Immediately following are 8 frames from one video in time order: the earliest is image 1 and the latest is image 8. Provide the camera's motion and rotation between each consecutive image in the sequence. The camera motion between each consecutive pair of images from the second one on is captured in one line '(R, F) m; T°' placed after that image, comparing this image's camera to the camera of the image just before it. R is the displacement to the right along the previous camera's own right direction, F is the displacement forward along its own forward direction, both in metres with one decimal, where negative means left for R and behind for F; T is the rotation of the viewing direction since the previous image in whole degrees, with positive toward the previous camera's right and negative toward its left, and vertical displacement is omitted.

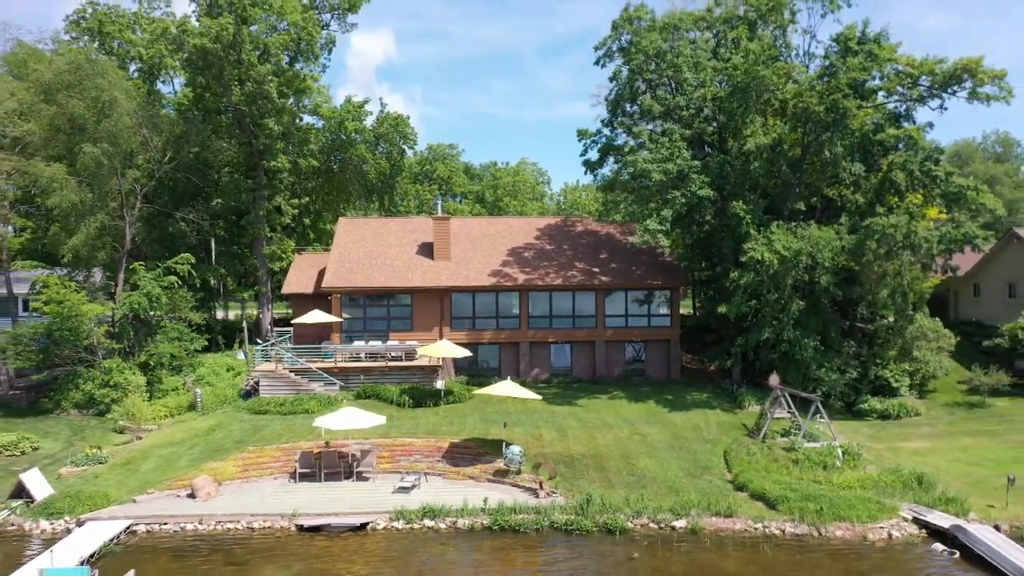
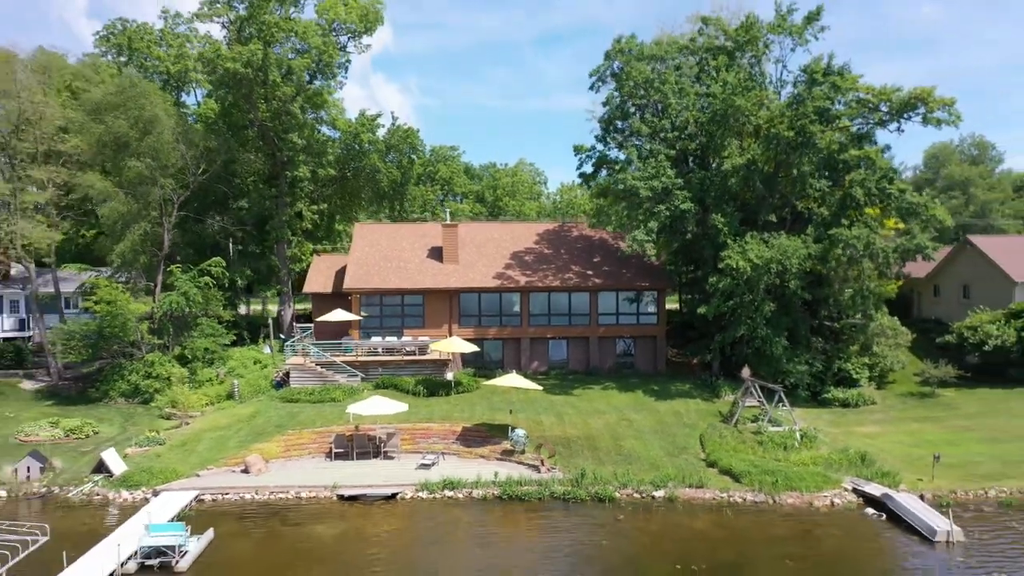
(-0.3, -3.1) m; 0°
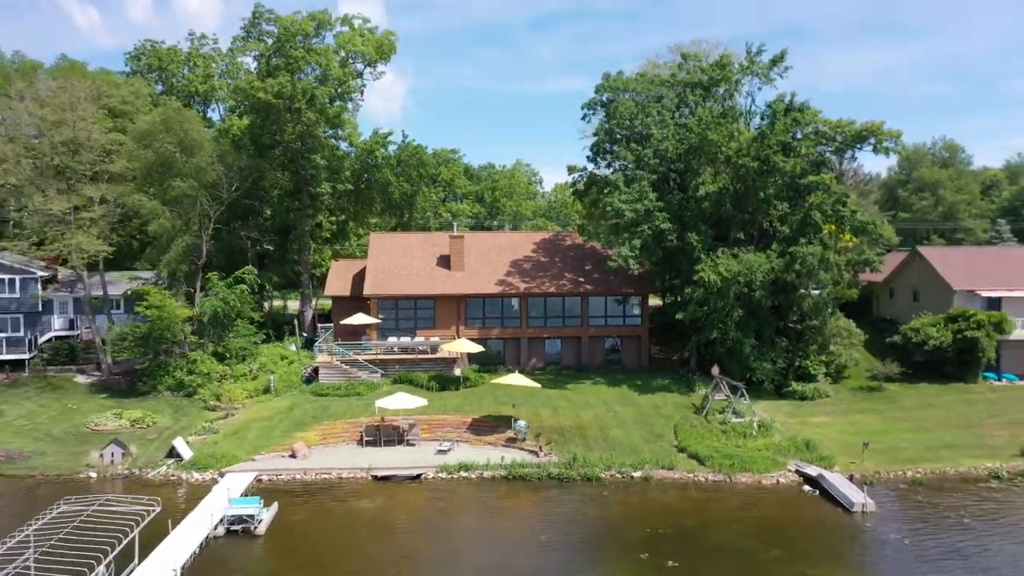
(-0.3, -4.0) m; 0°
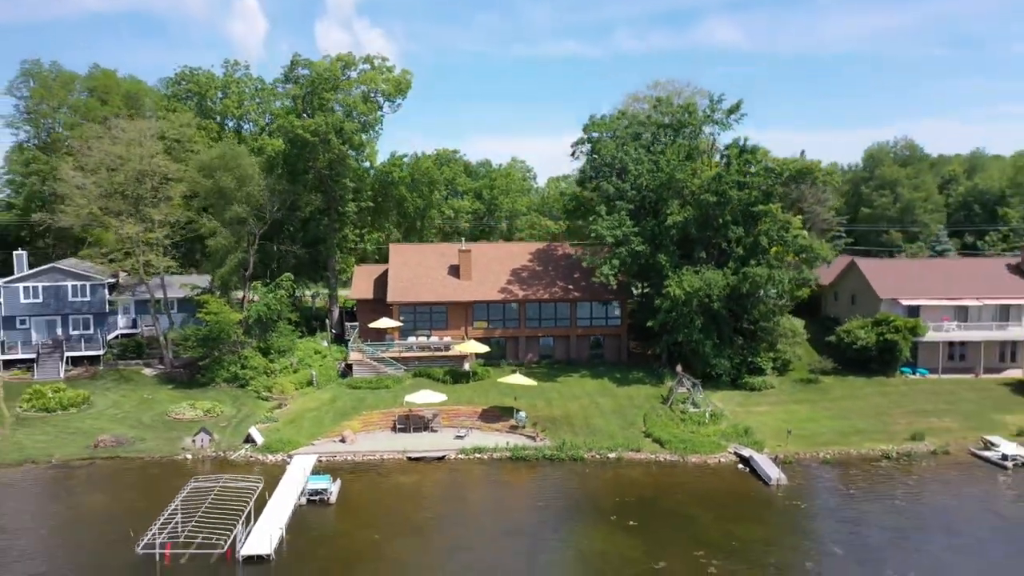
(-0.4, -6.6) m; +1°
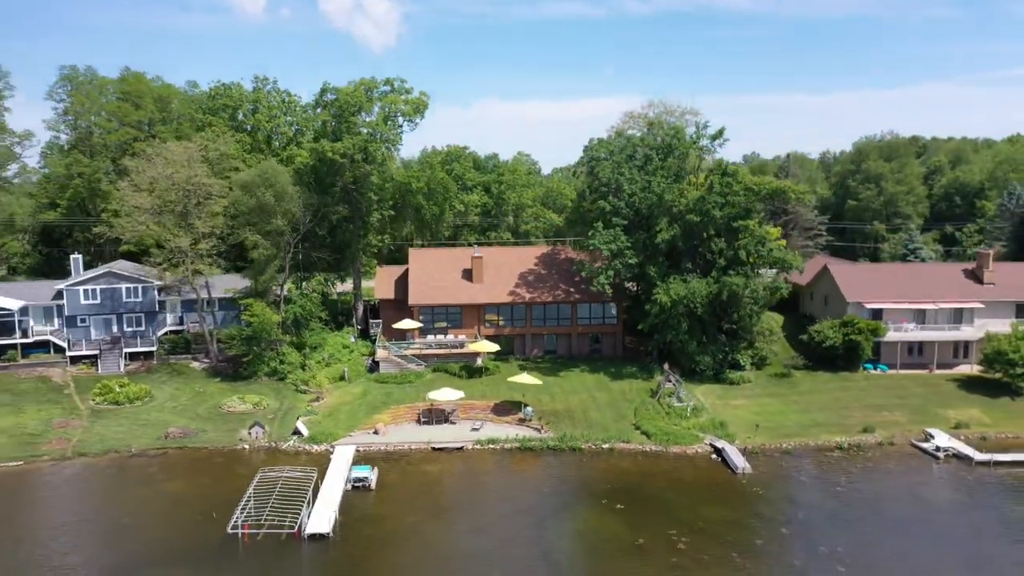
(-0.2, -5.0) m; 0°
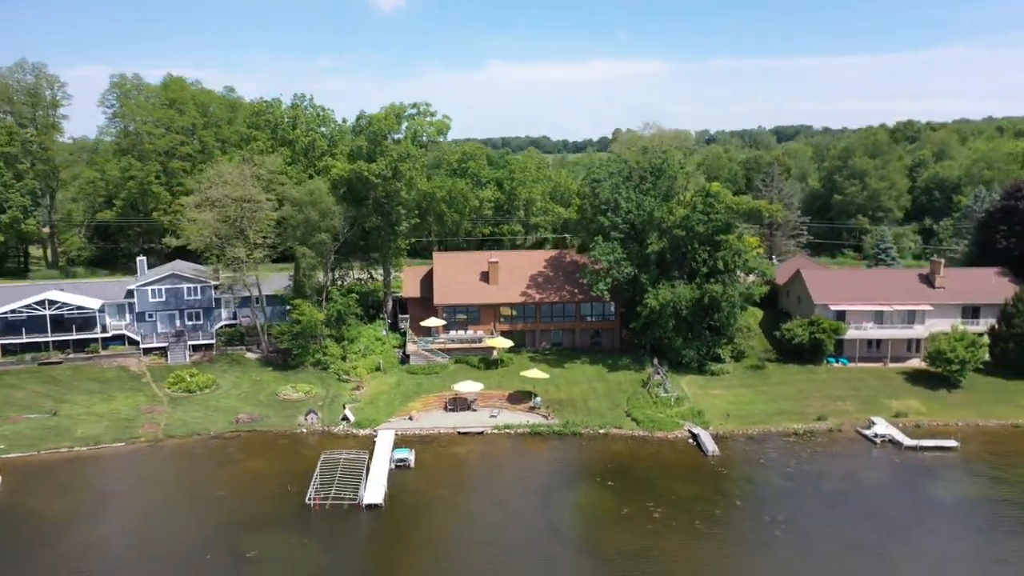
(-0.2, -7.0) m; -1°
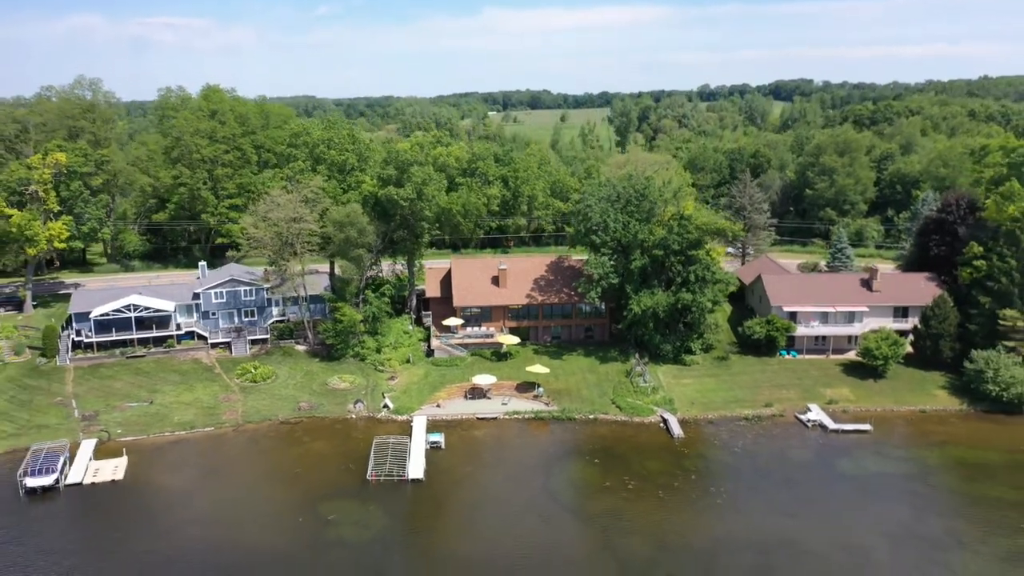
(-0.4, -10.3) m; 0°
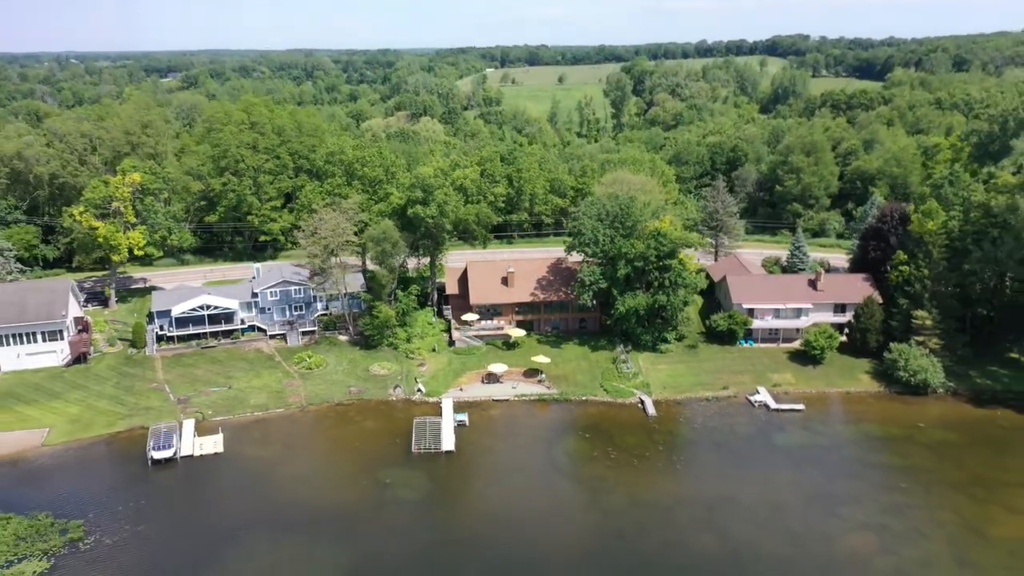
(-0.9, -13.0) m; 0°
